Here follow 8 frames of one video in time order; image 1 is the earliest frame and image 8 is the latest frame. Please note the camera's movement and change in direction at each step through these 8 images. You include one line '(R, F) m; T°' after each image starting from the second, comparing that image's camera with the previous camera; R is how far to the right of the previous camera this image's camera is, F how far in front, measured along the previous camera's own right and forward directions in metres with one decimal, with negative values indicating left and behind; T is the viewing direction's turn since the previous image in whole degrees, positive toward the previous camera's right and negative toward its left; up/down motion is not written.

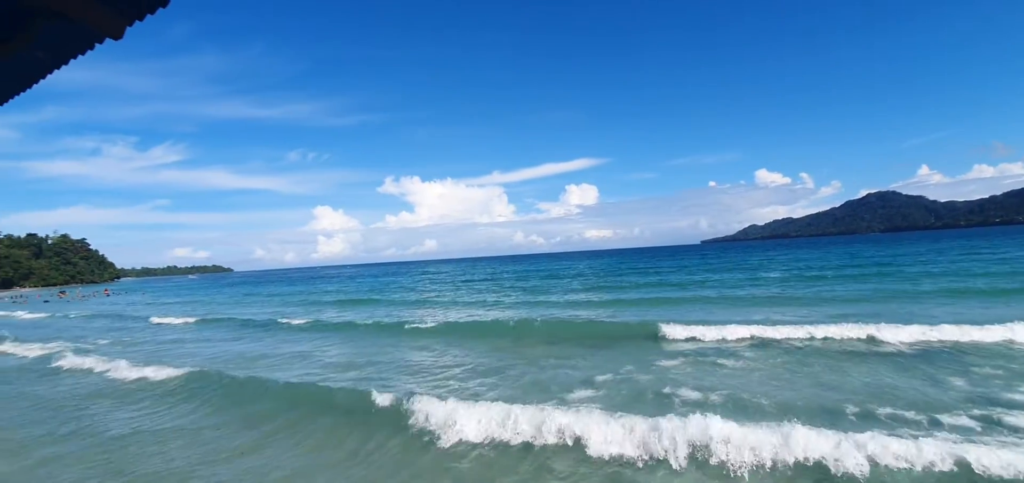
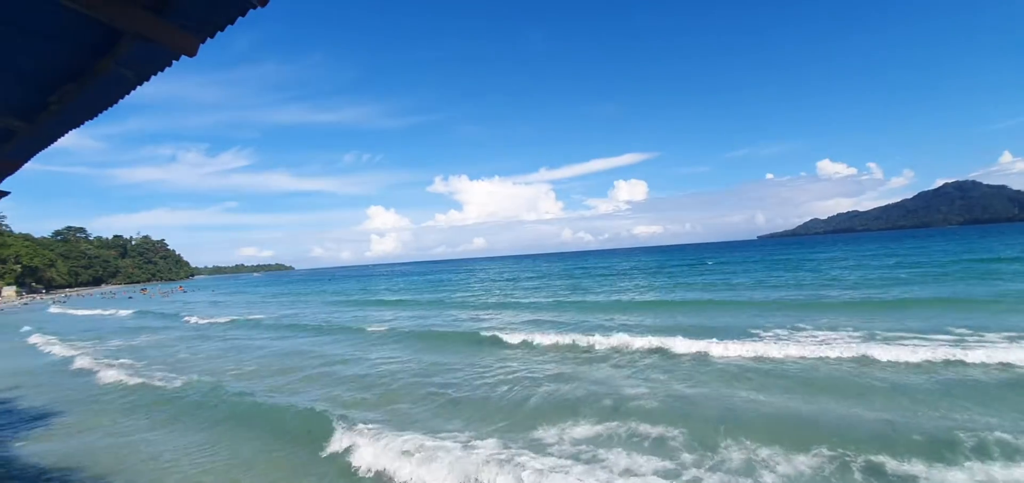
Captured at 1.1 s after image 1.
(0.0, +0.1) m; -5°
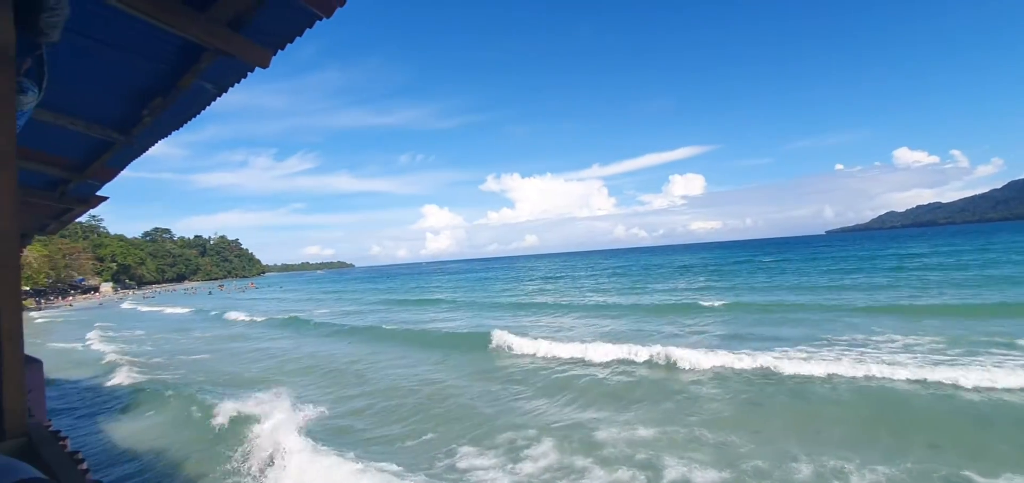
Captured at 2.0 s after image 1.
(-0.1, -0.2) m; -6°
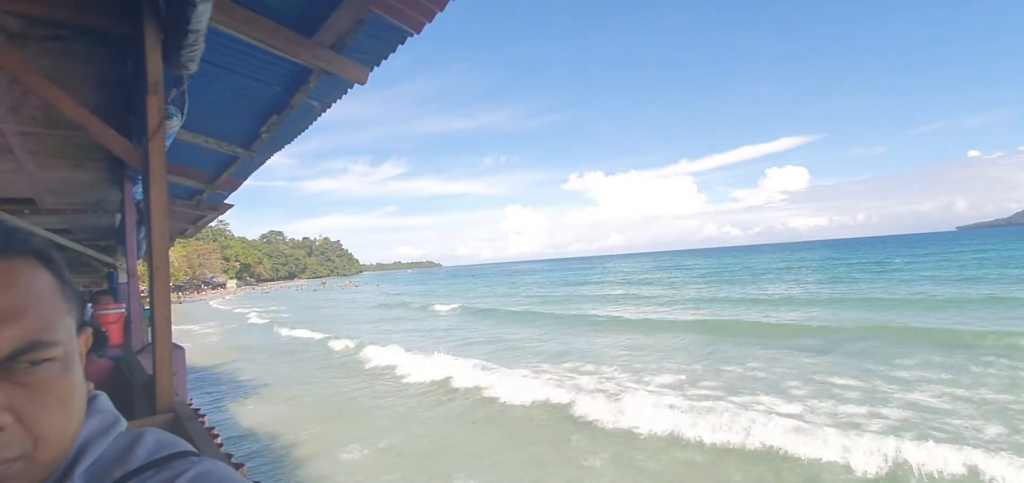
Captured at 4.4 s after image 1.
(+0.1, -0.4) m; -10°
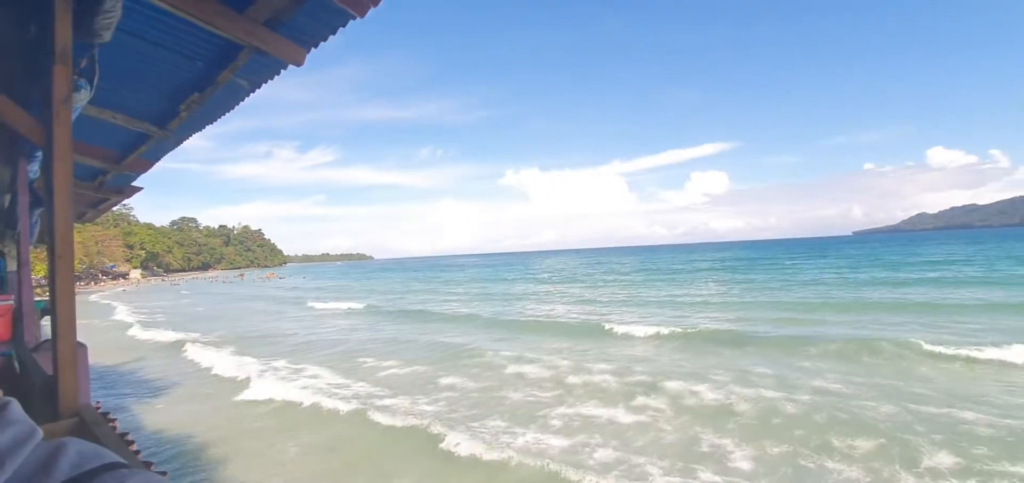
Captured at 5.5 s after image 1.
(-0.8, +0.5) m; +8°
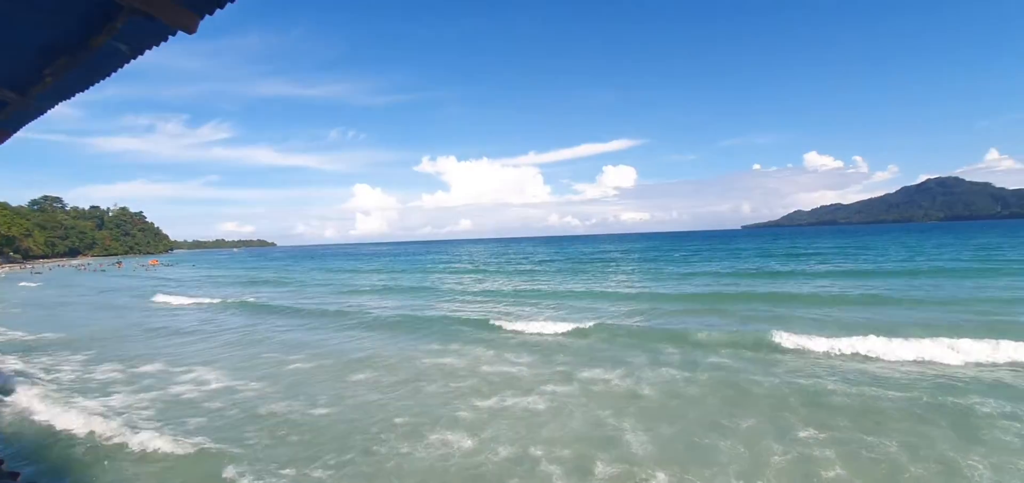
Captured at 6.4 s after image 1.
(-0.2, +0.4) m; +10°
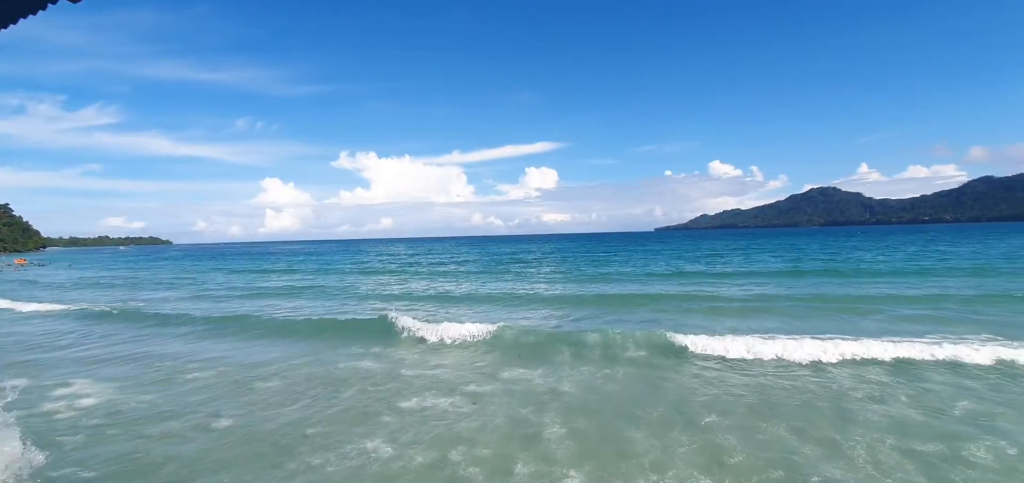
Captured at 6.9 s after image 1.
(-0.5, +0.2) m; +9°
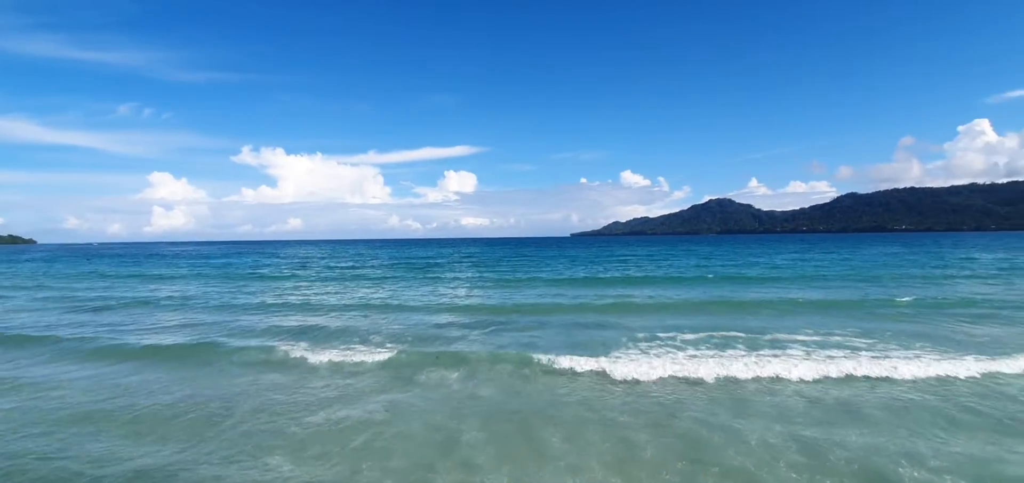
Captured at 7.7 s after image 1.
(-0.9, -0.4) m; +10°
